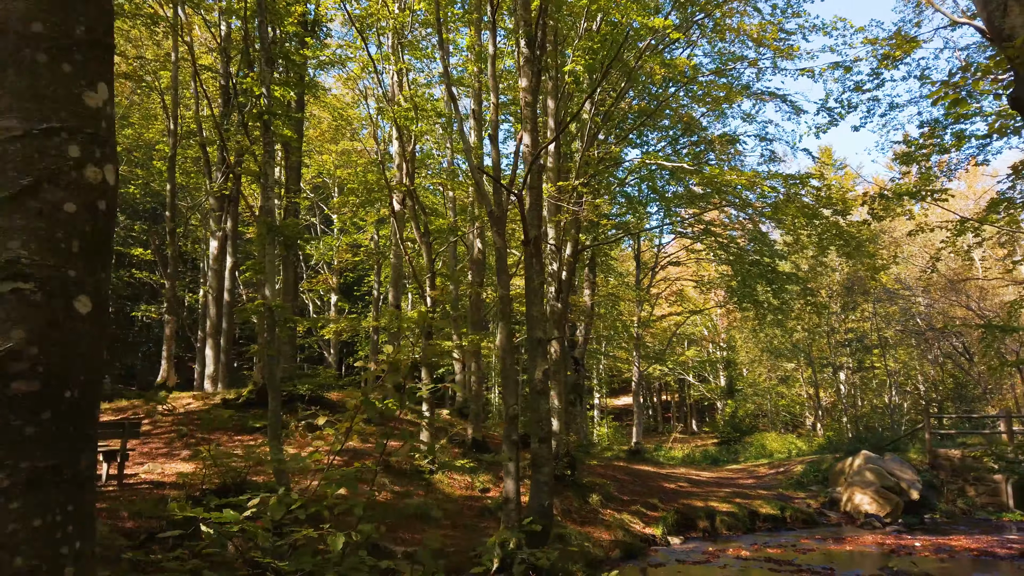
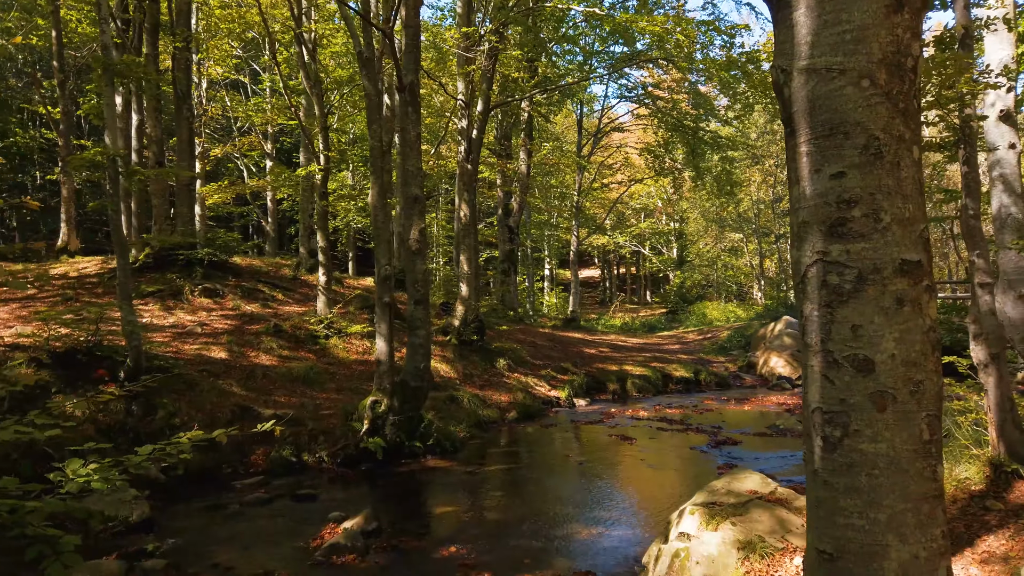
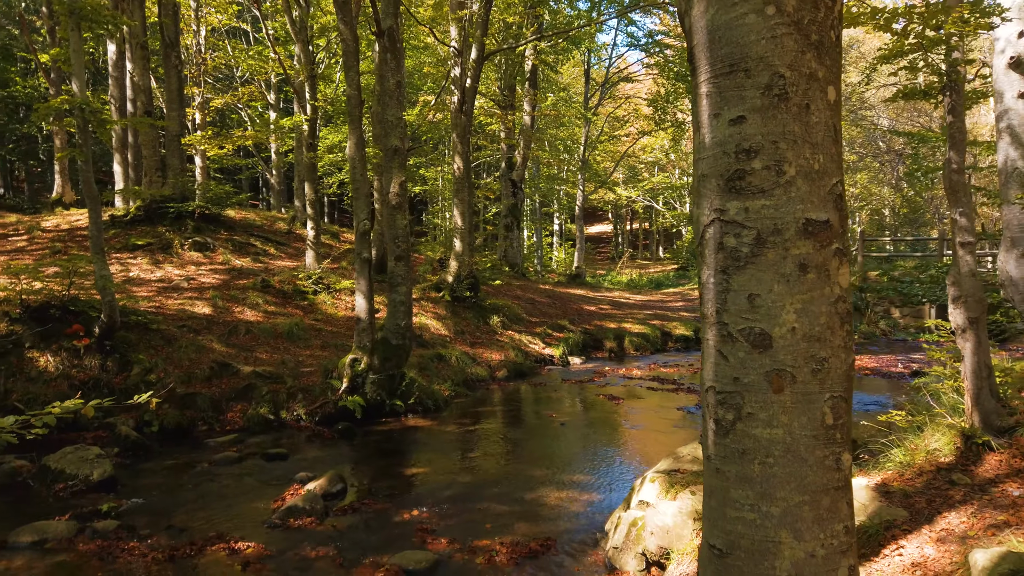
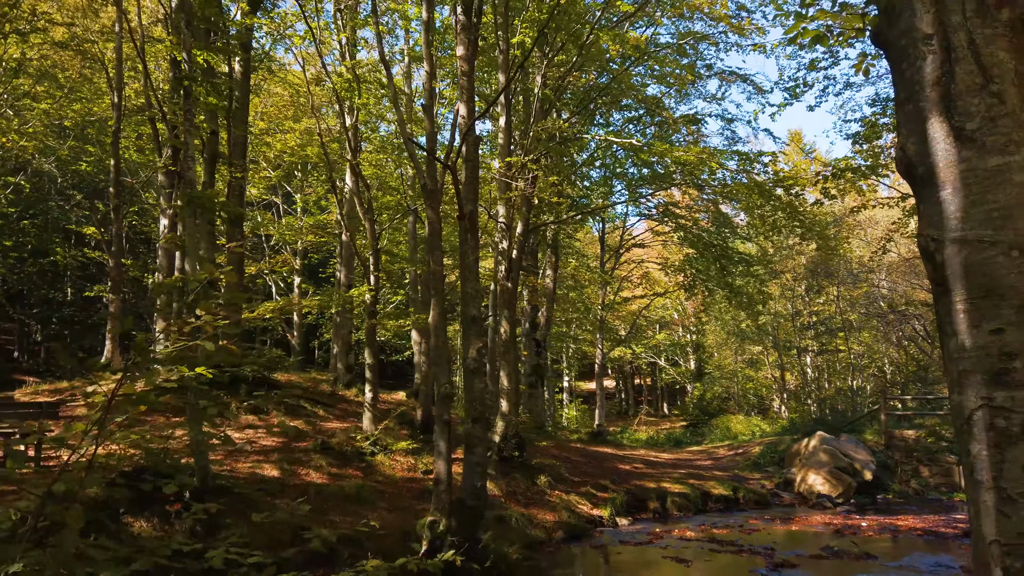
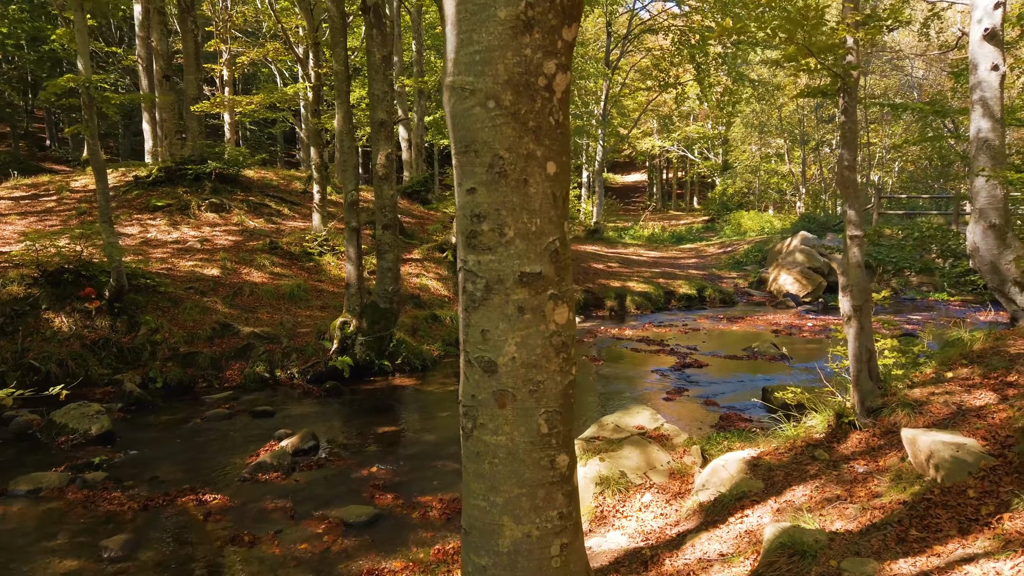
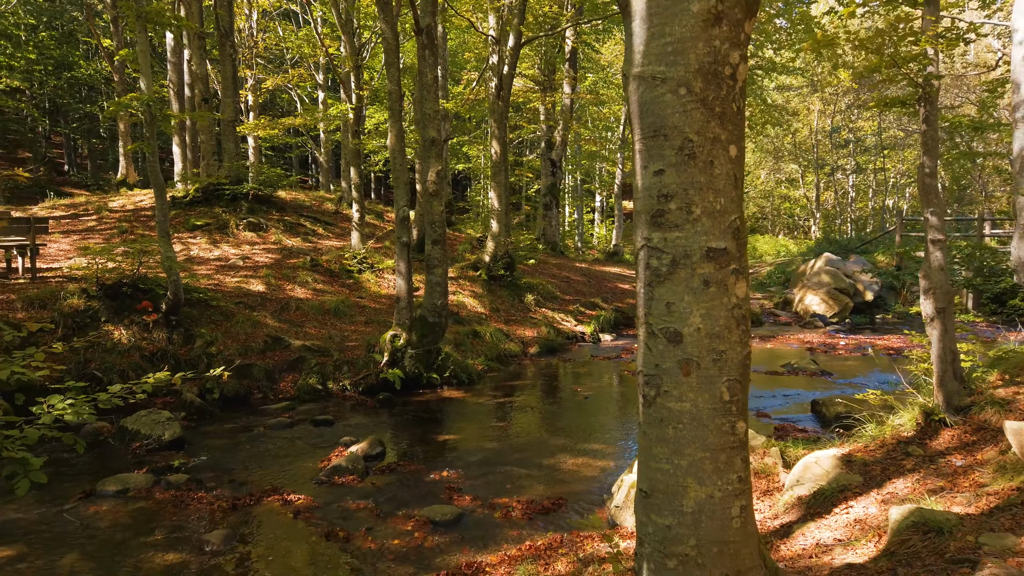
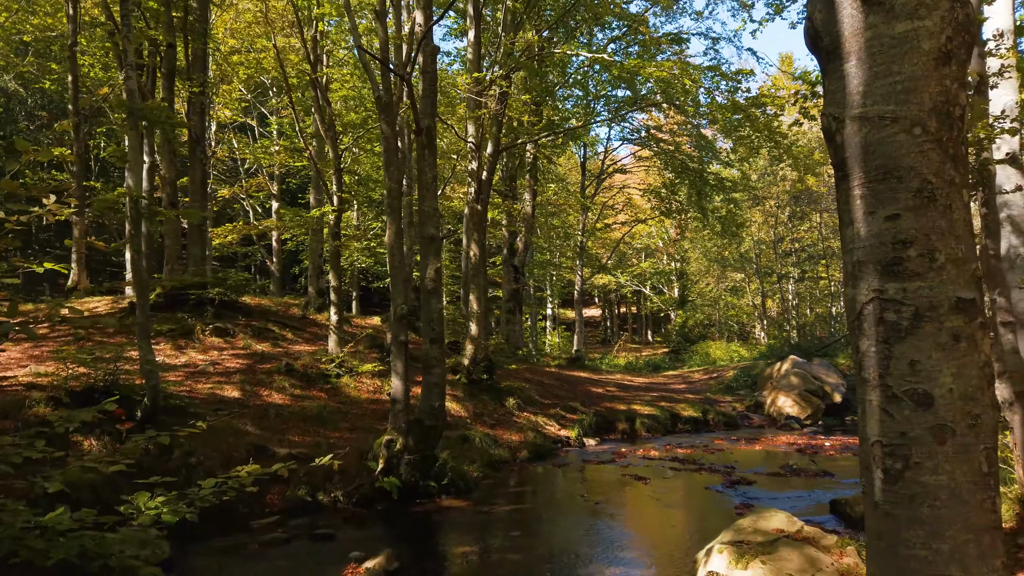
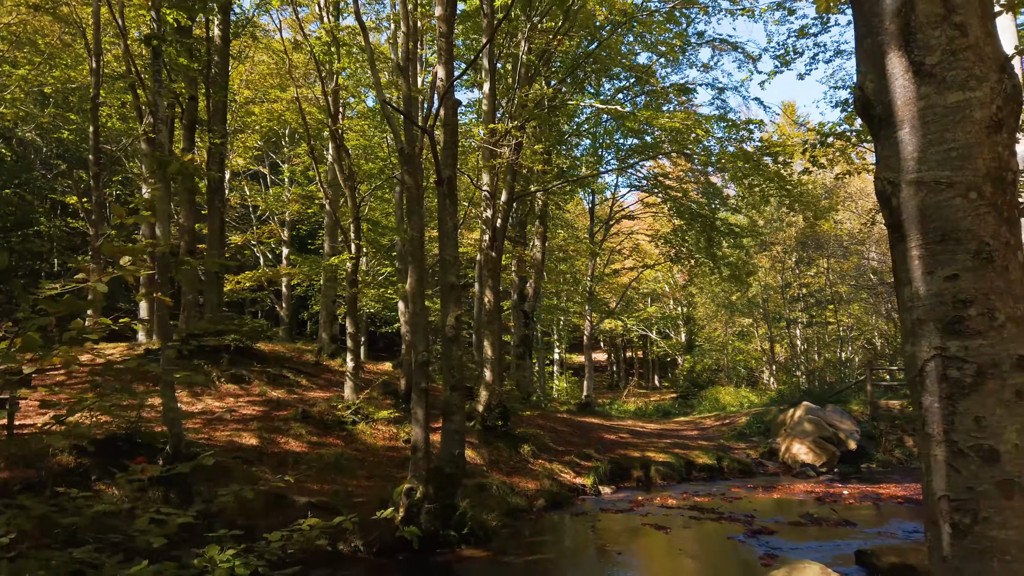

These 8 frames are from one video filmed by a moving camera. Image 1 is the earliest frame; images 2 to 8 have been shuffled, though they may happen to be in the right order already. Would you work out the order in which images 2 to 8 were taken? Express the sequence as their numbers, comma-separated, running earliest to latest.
4, 8, 7, 2, 3, 6, 5
